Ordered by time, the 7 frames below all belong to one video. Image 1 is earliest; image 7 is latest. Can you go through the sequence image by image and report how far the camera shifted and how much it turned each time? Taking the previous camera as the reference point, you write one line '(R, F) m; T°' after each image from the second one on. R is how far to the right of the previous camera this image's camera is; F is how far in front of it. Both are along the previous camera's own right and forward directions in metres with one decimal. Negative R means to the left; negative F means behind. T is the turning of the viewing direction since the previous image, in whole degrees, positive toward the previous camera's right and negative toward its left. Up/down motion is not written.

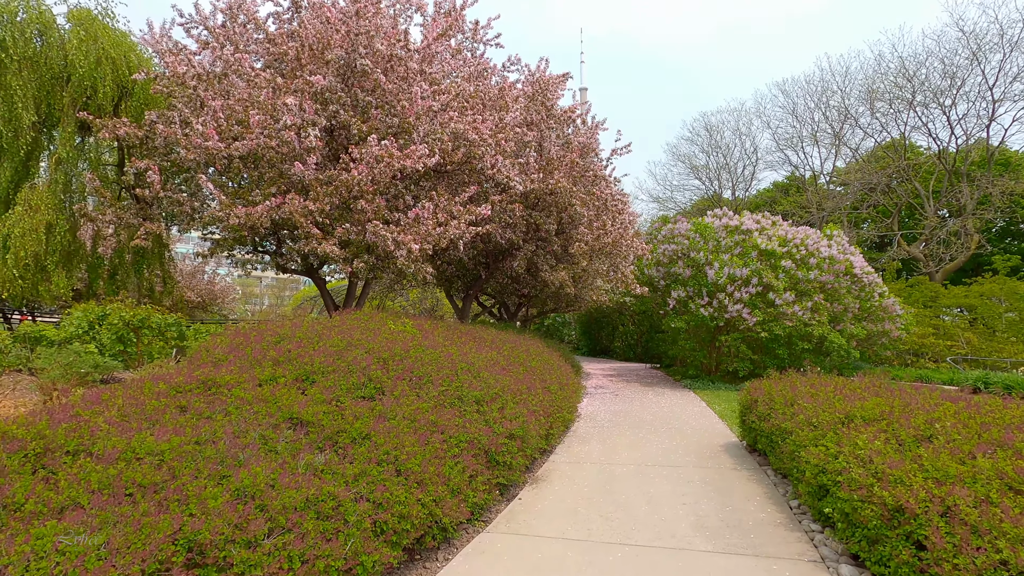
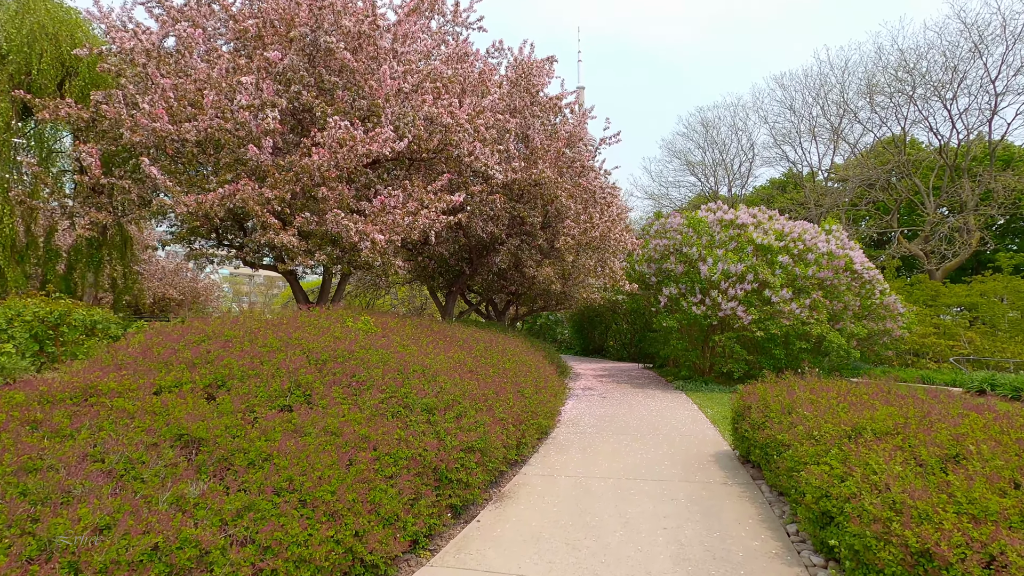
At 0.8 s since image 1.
(+0.3, +0.6) m; 0°
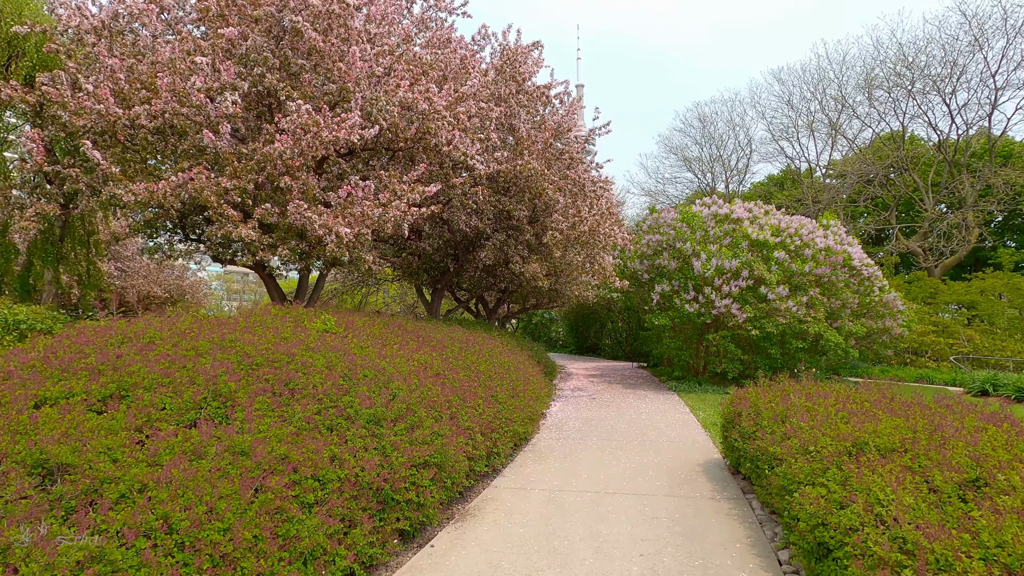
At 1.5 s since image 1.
(+0.3, +0.5) m; 0°
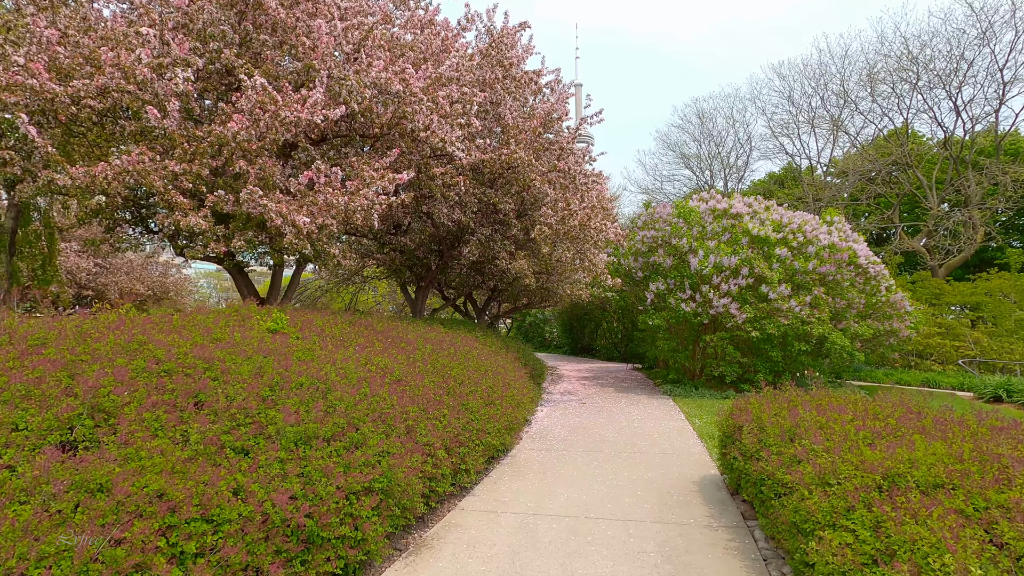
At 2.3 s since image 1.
(+0.2, +0.6) m; 0°
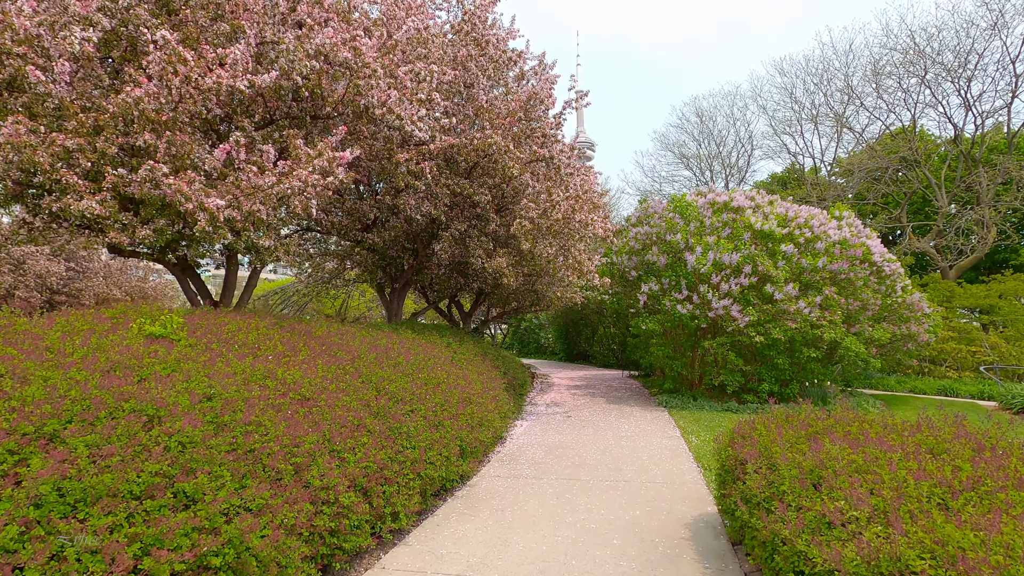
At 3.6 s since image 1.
(+0.4, +1.0) m; 0°
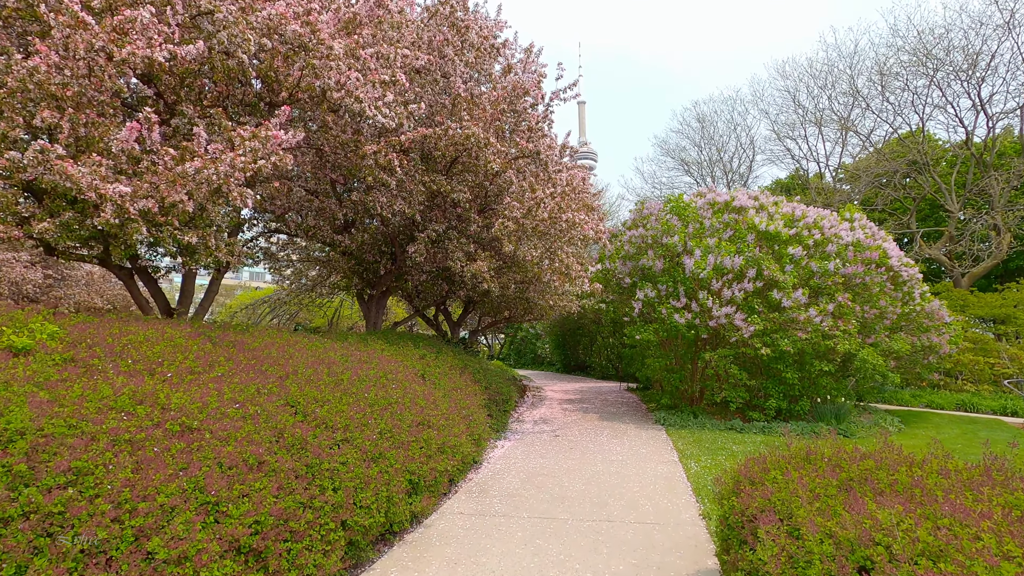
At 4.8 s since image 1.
(+0.3, +0.8) m; 0°
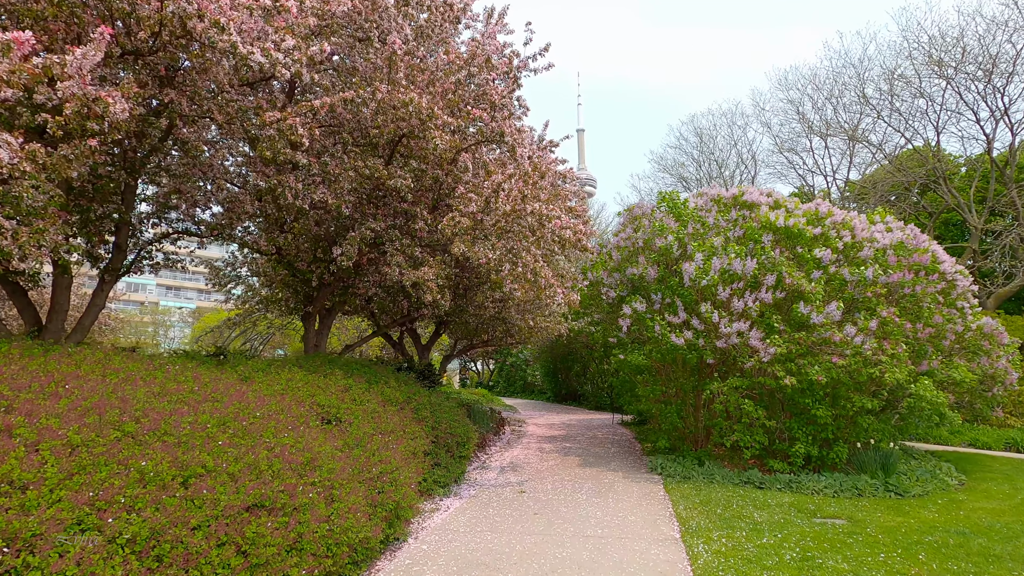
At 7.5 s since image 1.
(+0.5, +1.8) m; 0°
